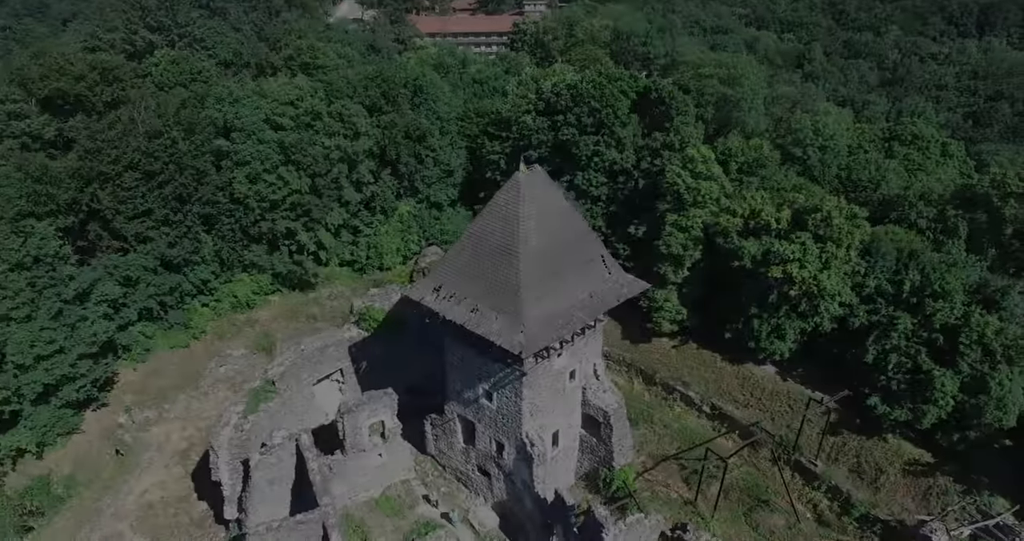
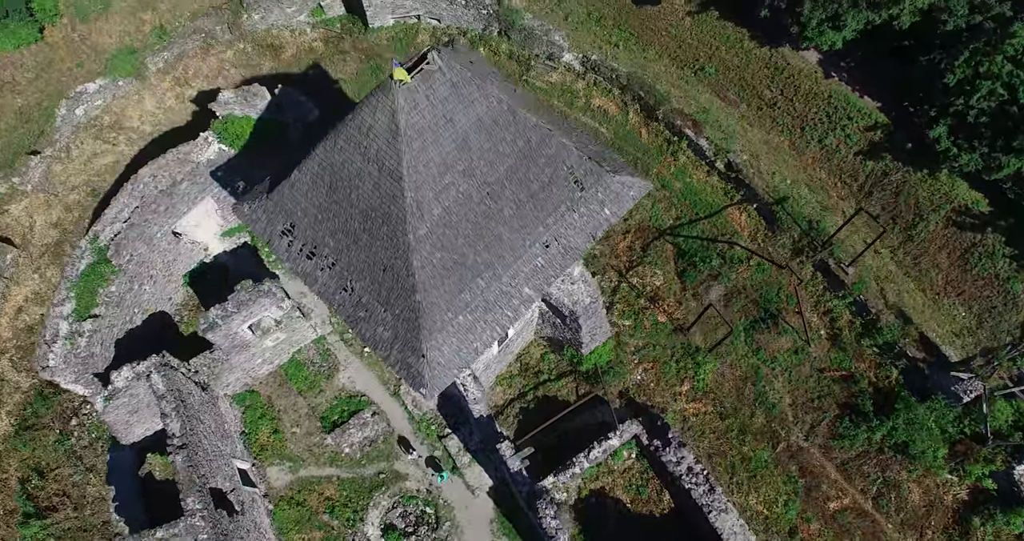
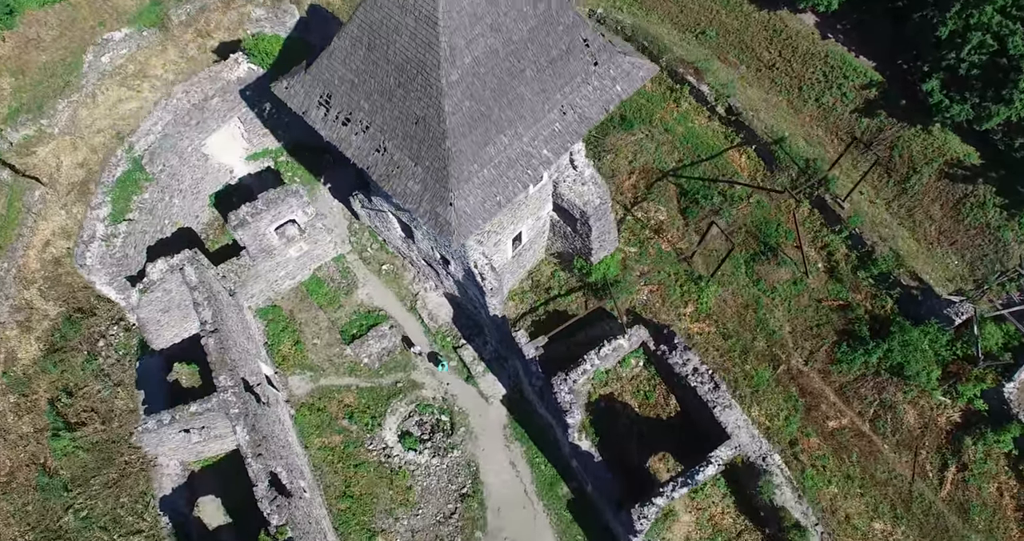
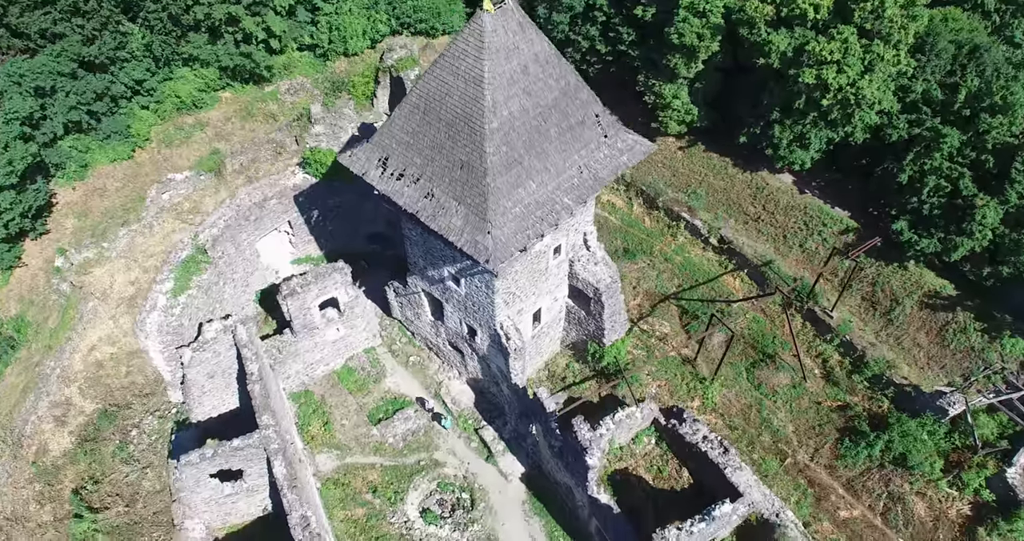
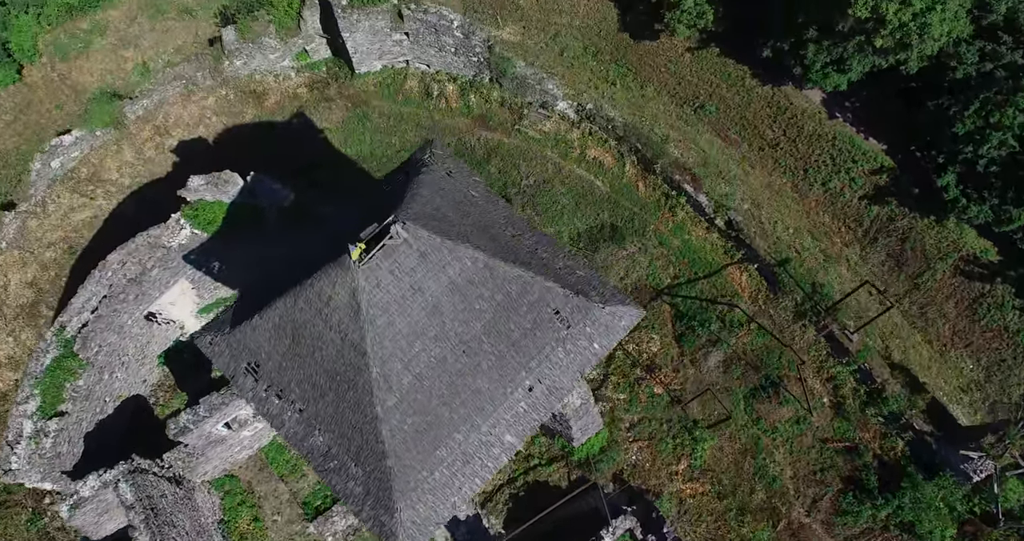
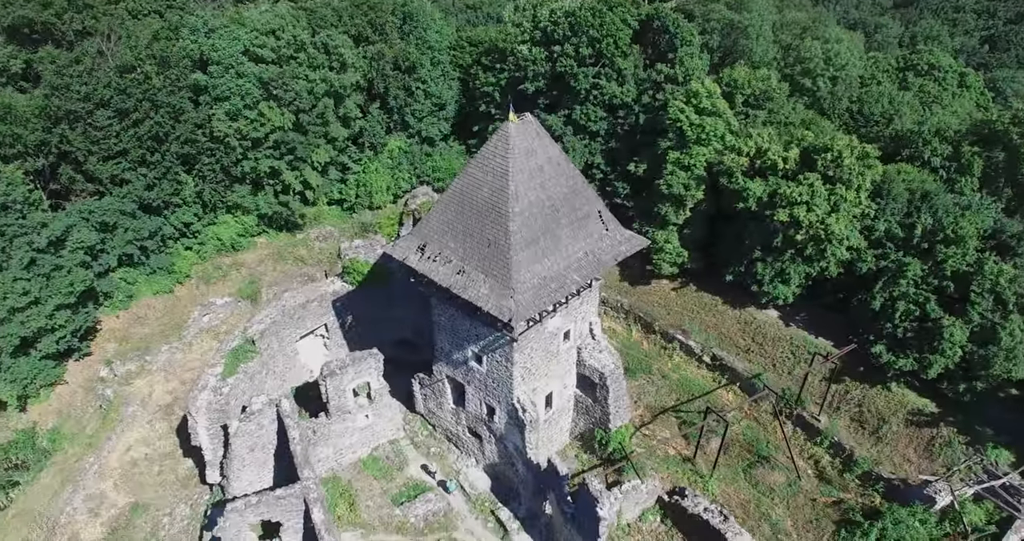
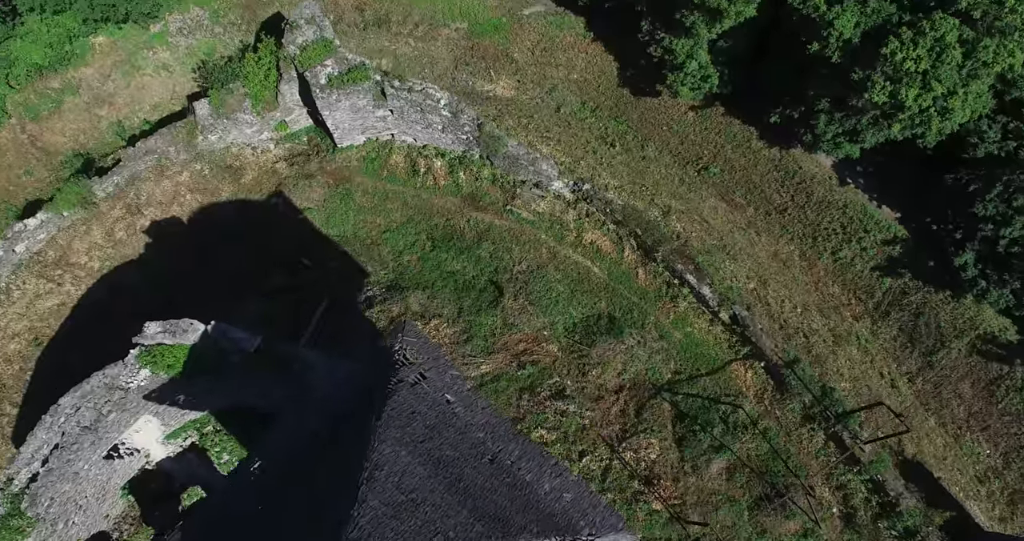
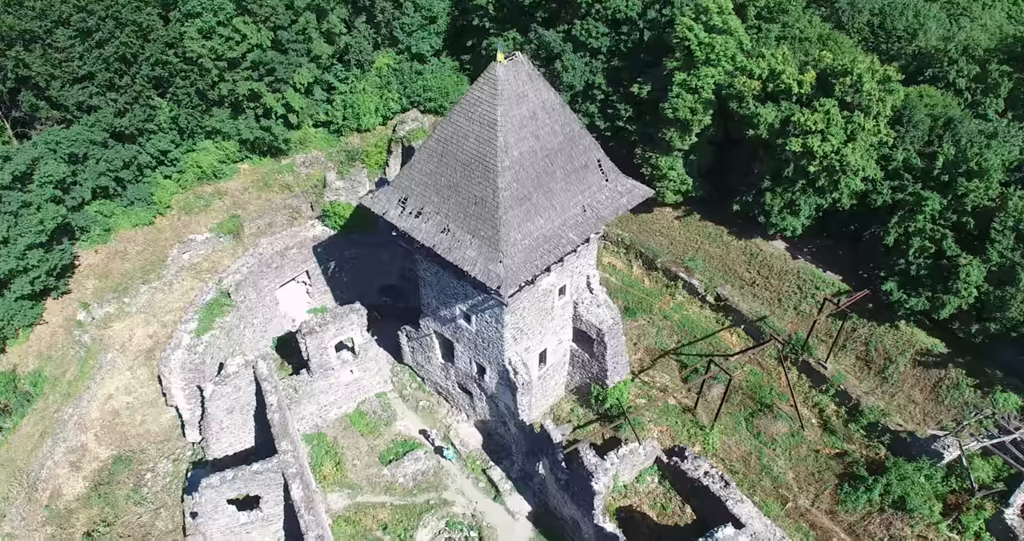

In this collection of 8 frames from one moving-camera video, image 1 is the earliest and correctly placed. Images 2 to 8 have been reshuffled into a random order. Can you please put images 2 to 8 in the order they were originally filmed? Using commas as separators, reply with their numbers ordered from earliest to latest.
6, 8, 4, 3, 2, 5, 7
